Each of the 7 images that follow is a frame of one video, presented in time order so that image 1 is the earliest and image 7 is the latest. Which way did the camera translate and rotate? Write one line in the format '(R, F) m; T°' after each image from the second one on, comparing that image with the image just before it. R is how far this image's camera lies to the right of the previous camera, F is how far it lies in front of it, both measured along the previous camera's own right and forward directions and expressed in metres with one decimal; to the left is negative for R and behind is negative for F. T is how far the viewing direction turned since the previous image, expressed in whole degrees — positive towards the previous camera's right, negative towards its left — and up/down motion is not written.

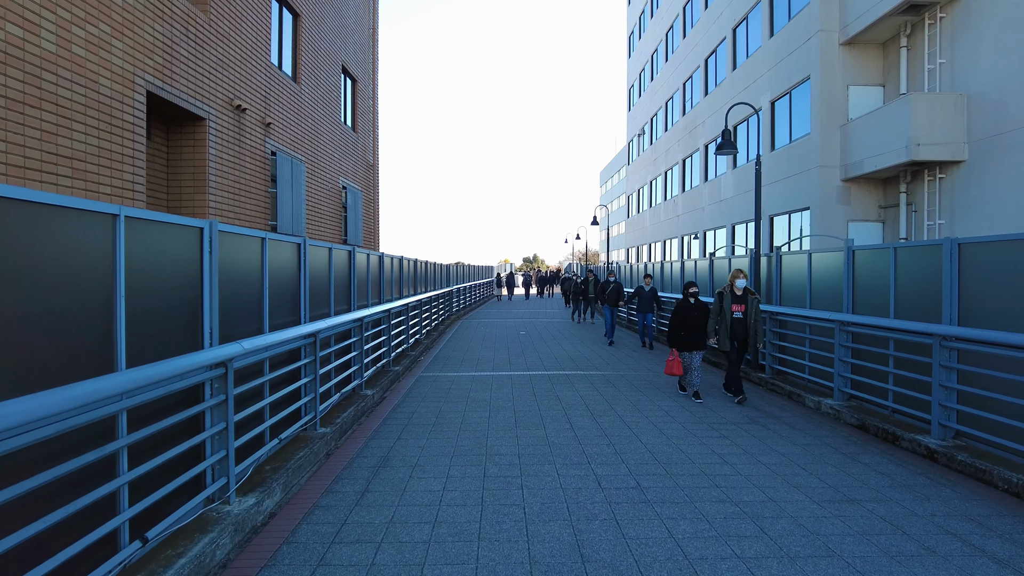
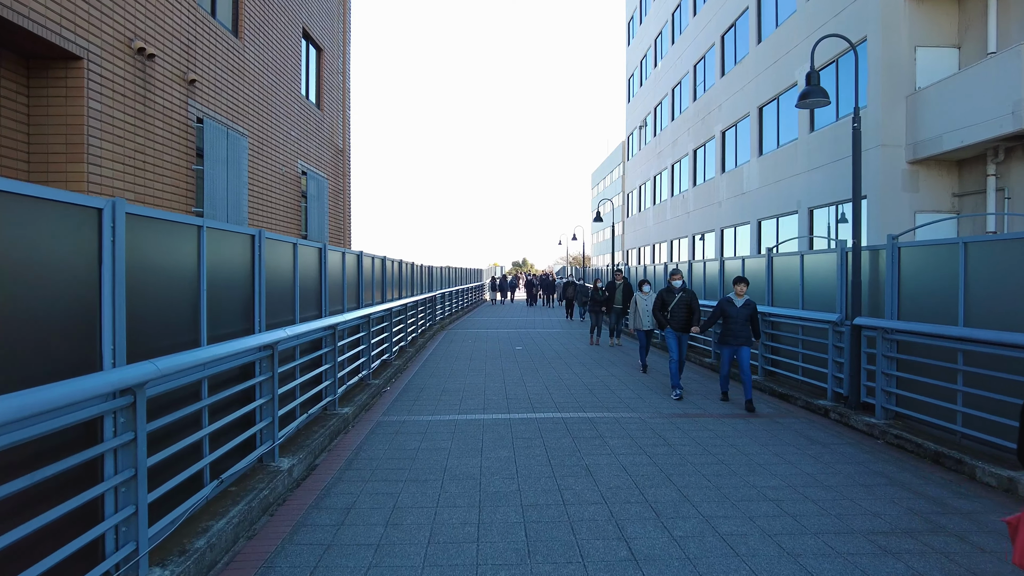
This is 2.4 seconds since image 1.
(-0.1, +2.7) m; +1°
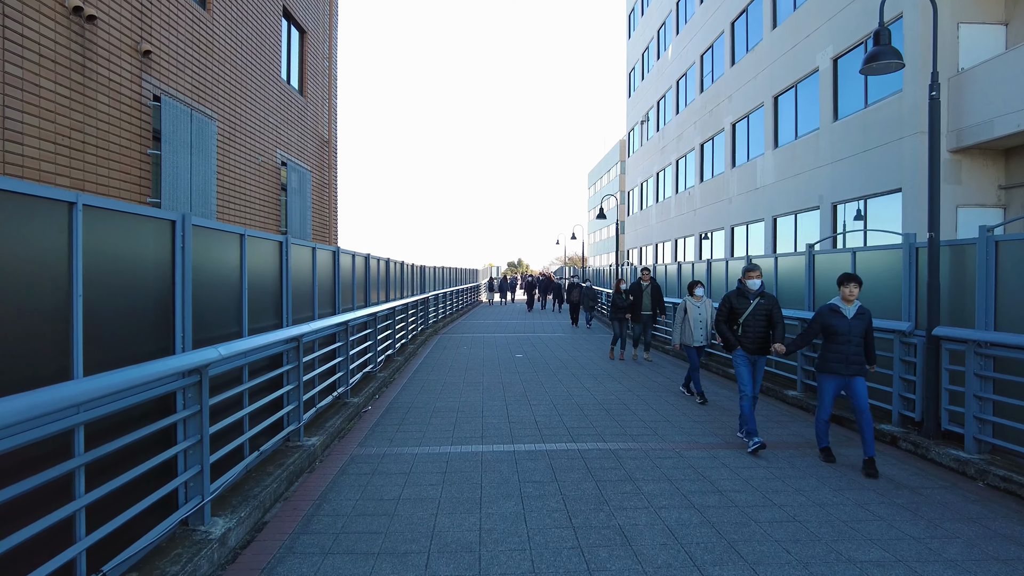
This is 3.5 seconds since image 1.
(-0.1, +1.2) m; 0°
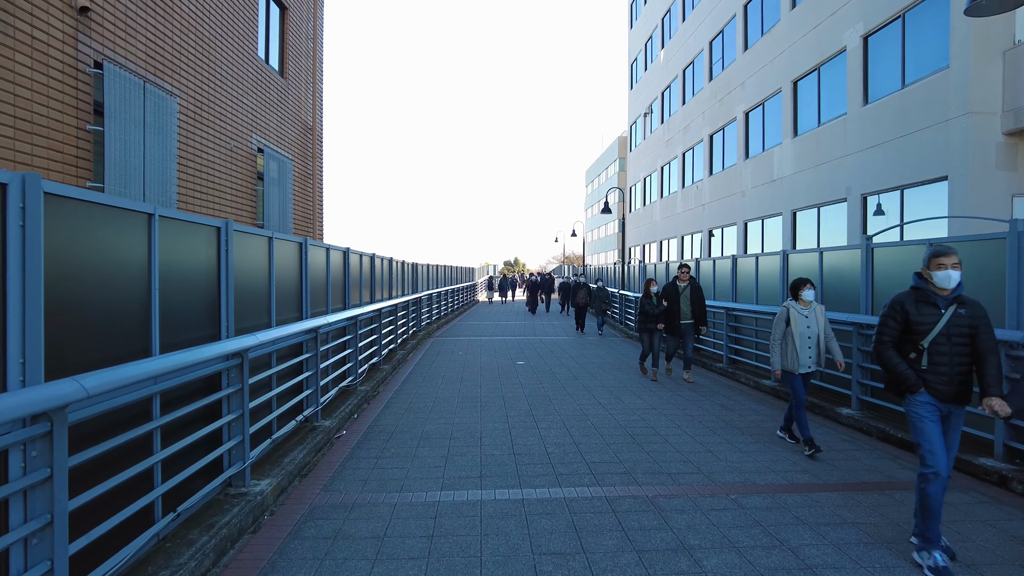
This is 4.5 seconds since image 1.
(-0.1, +1.2) m; 0°
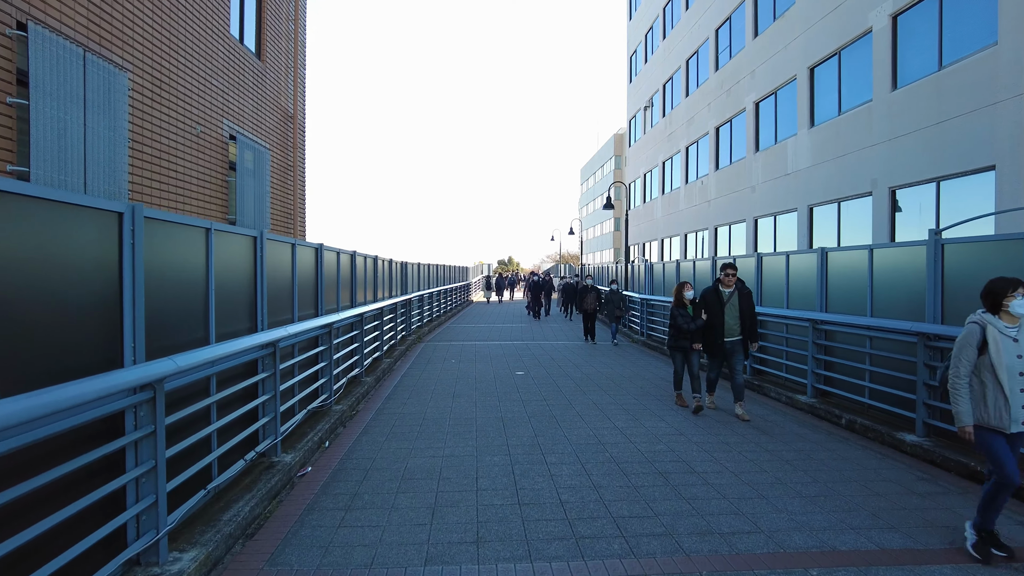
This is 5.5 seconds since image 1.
(-0.1, +1.1) m; +1°
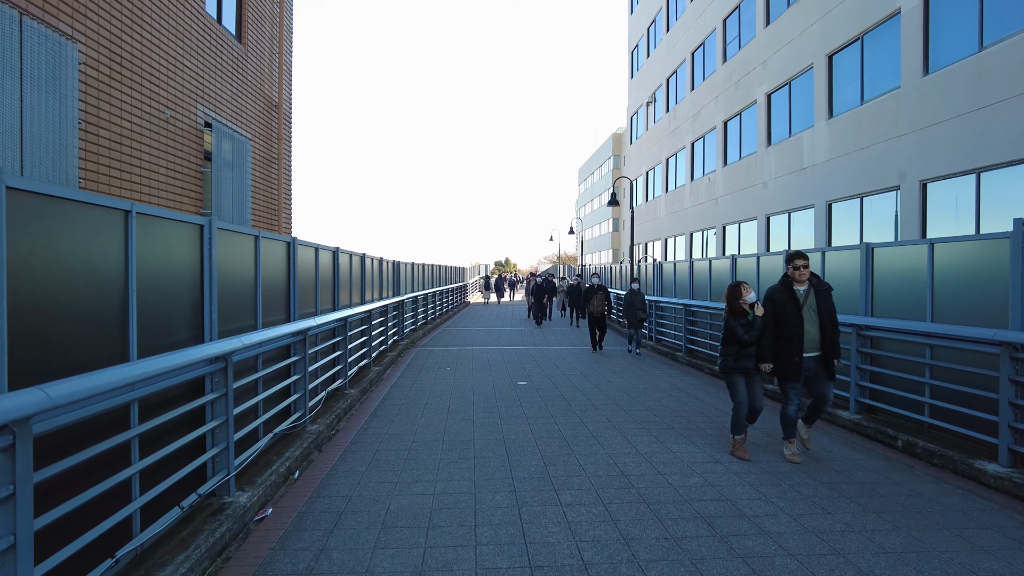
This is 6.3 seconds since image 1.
(-0.1, +0.9) m; 0°
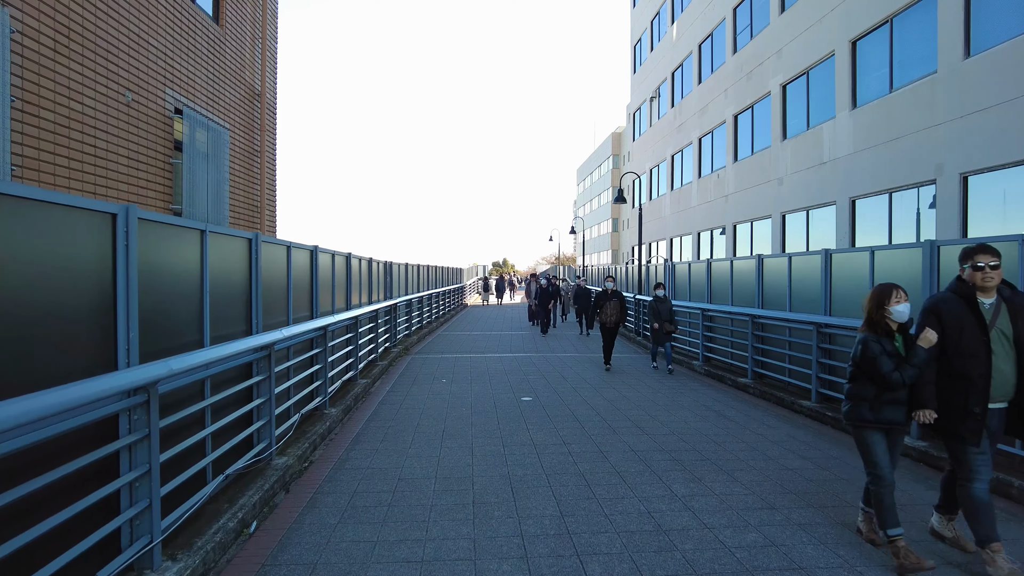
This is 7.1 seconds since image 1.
(-0.1, +0.9) m; 0°
